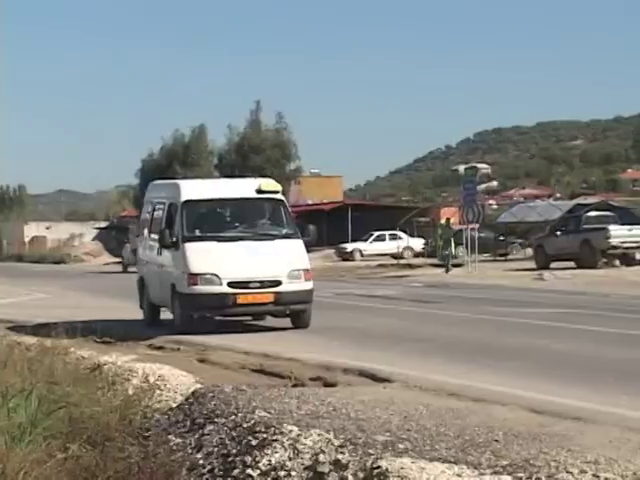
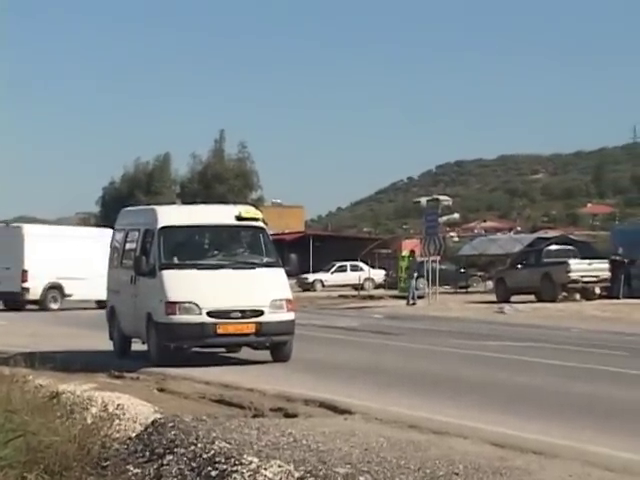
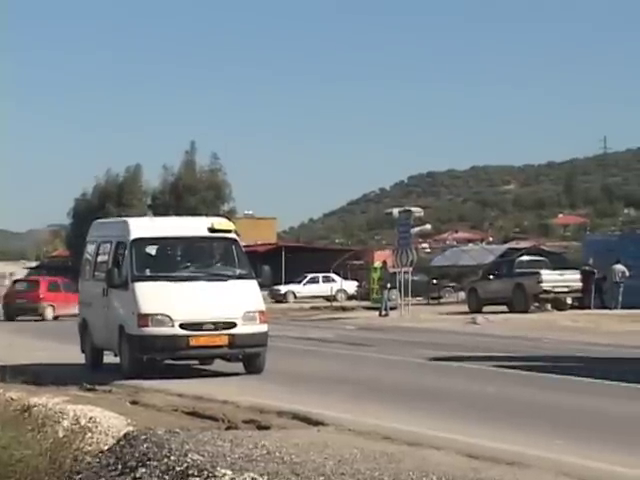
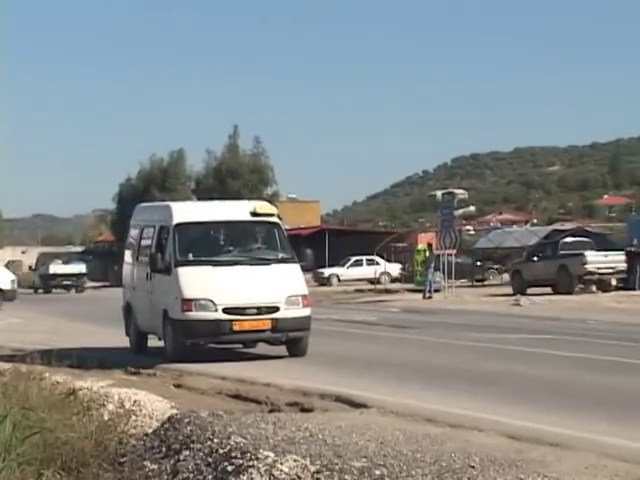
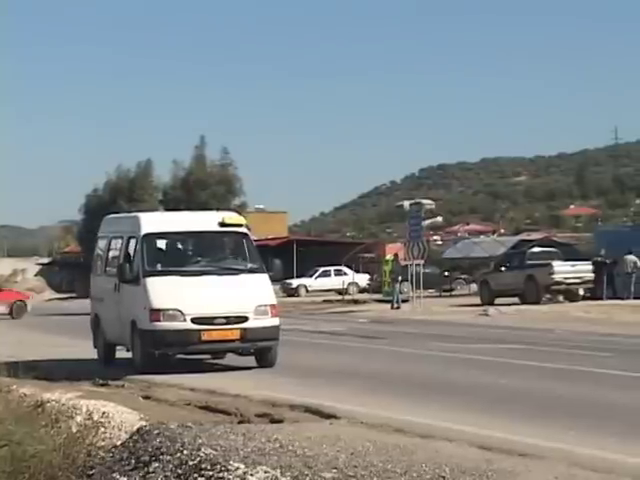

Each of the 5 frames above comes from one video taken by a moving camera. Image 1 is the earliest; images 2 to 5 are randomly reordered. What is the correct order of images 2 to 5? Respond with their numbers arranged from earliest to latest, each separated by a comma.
4, 2, 5, 3
